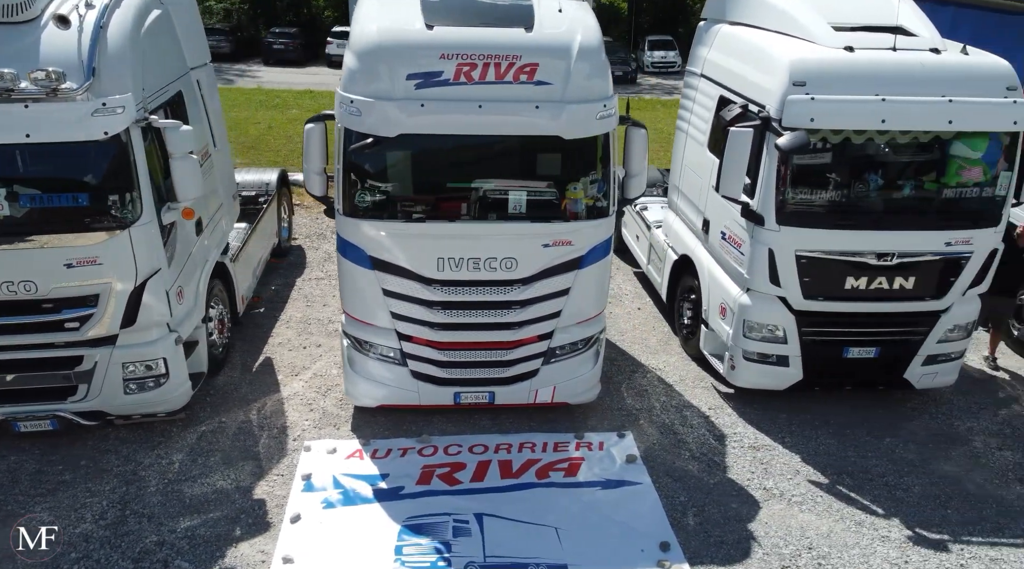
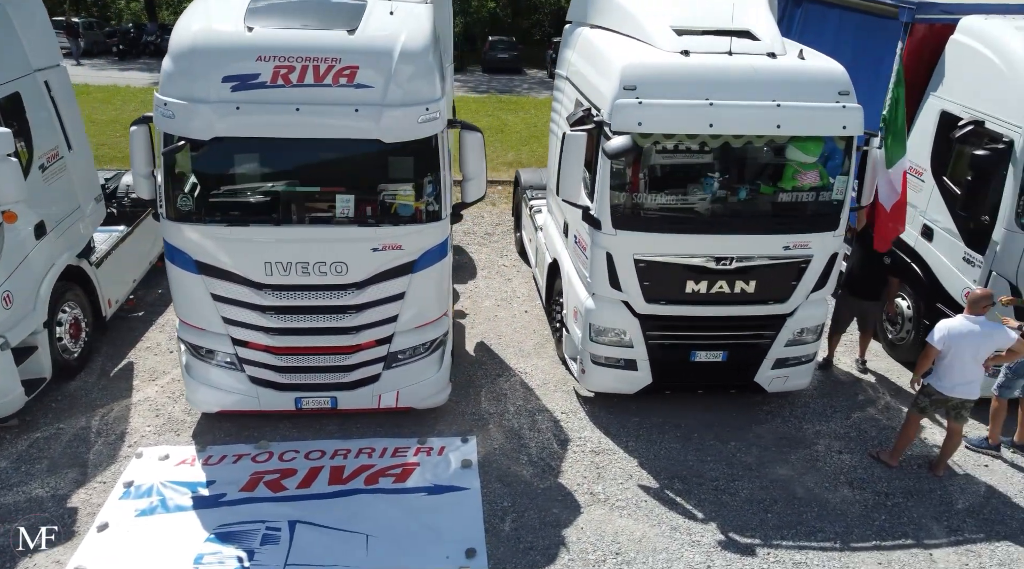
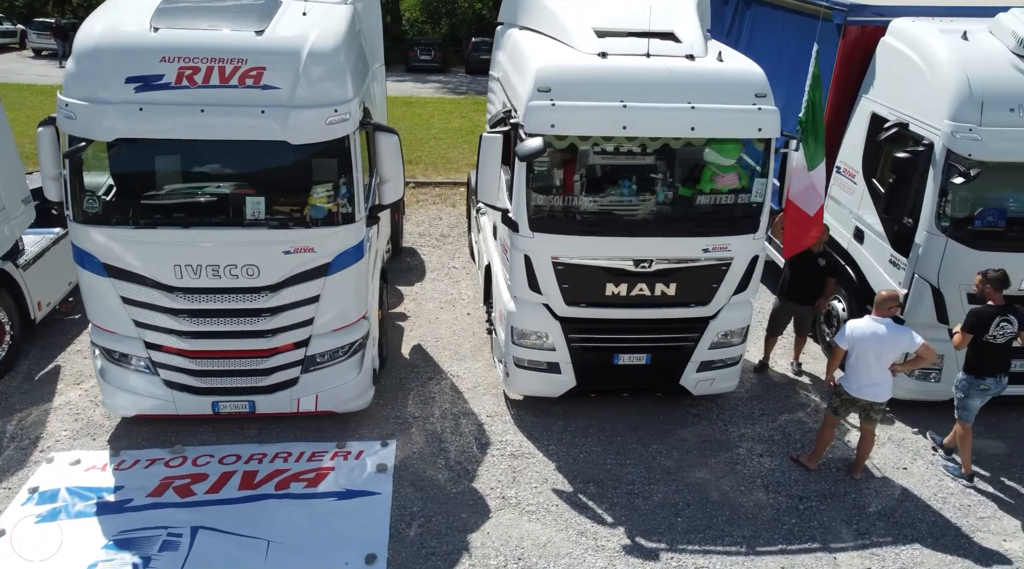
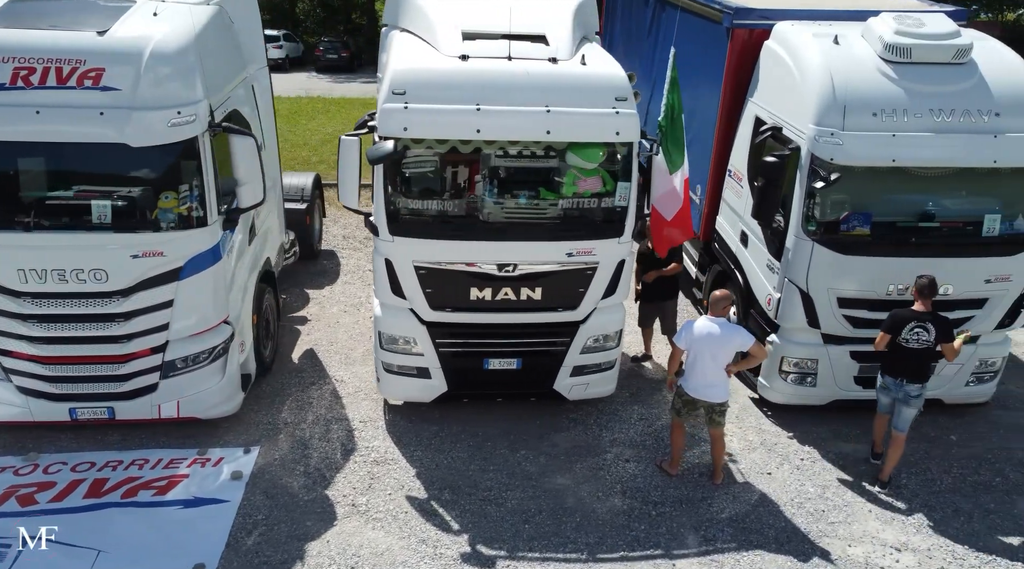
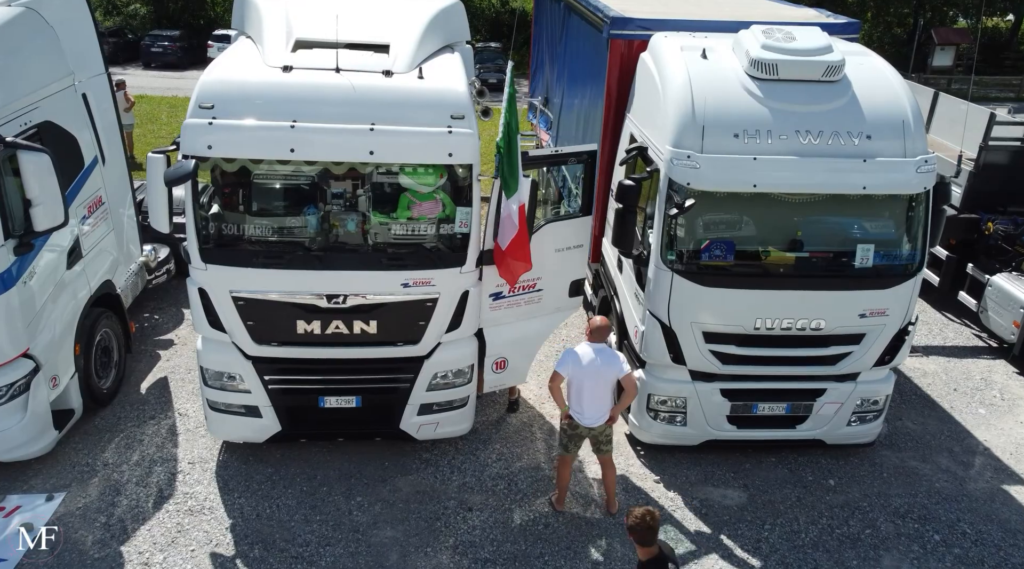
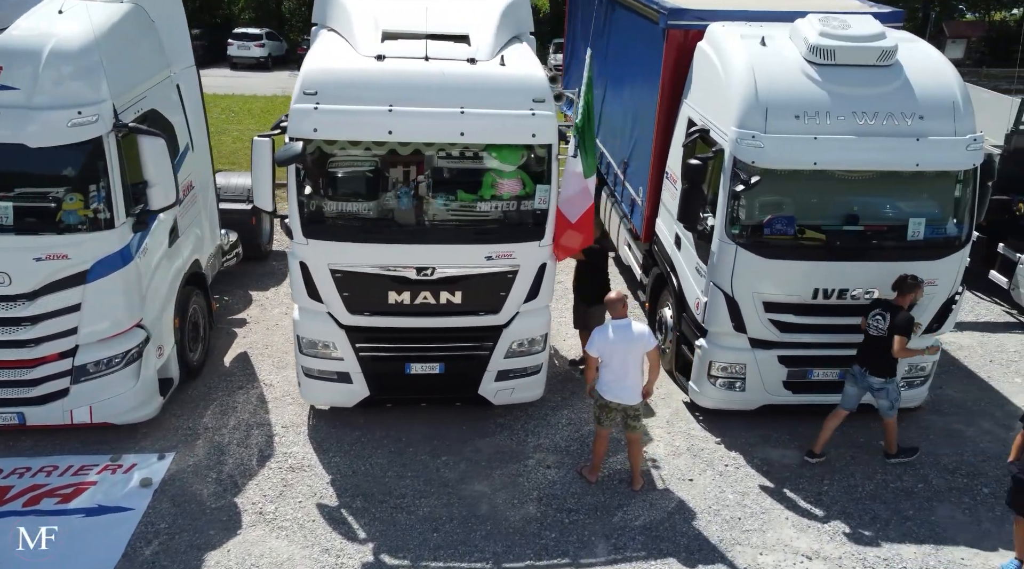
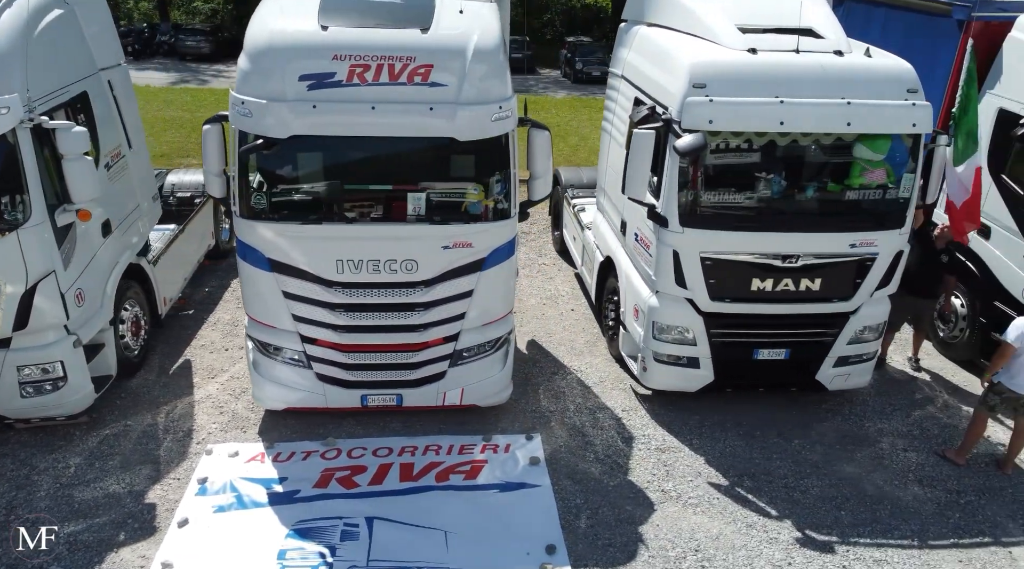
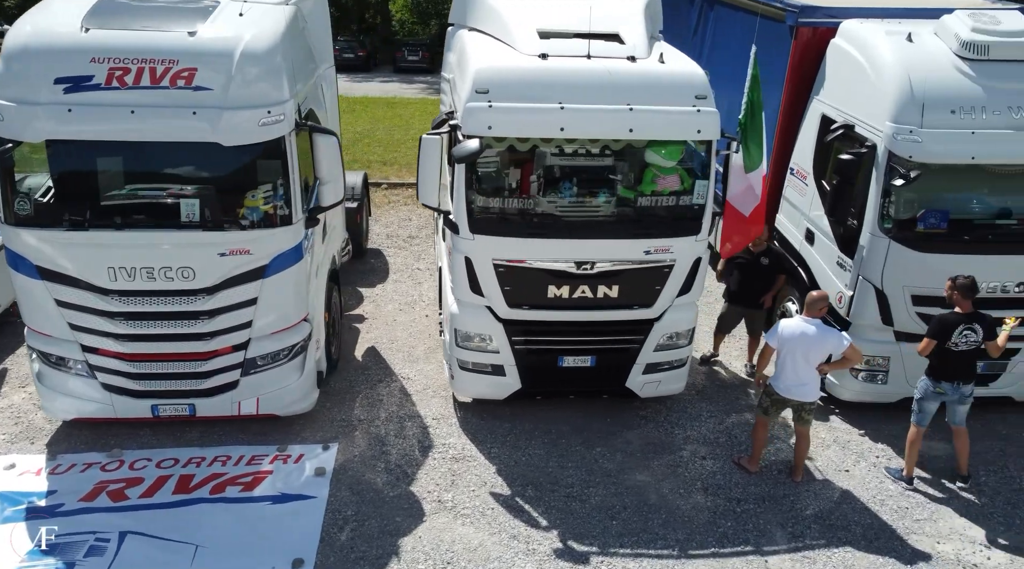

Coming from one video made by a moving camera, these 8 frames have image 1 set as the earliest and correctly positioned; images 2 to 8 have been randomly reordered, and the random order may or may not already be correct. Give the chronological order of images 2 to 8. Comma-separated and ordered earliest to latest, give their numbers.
7, 2, 3, 8, 4, 6, 5
